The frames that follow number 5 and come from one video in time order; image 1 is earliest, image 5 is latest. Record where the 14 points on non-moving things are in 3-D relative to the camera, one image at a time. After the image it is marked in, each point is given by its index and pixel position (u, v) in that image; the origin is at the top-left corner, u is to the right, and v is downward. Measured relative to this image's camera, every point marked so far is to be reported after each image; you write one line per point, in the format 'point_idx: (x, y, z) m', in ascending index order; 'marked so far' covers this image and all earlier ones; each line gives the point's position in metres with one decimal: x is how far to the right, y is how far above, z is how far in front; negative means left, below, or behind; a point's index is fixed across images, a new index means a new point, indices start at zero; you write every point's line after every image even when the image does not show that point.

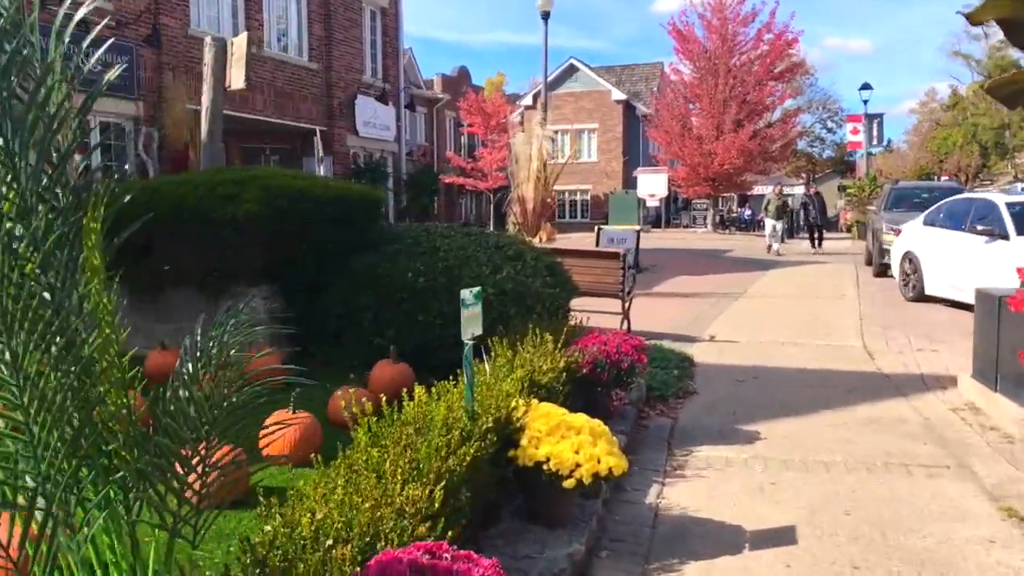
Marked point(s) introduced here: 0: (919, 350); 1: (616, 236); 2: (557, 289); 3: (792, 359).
0: (+3.8, -0.6, +9.5) m
1: (+1.9, +1.0, +18.3) m
2: (+0.3, 0.0, +7.6) m
3: (+2.5, -0.6, +9.0) m
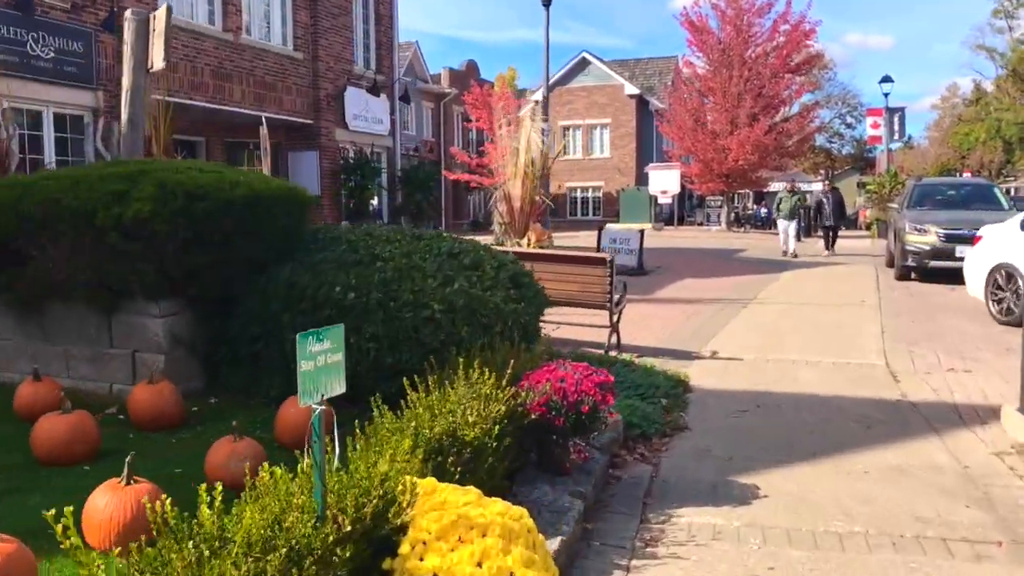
0: (+3.6, -0.7, +8.2) m
1: (+1.8, +0.9, +17.1) m
2: (+0.1, -0.1, +6.4) m
3: (+2.3, -0.7, +7.8) m
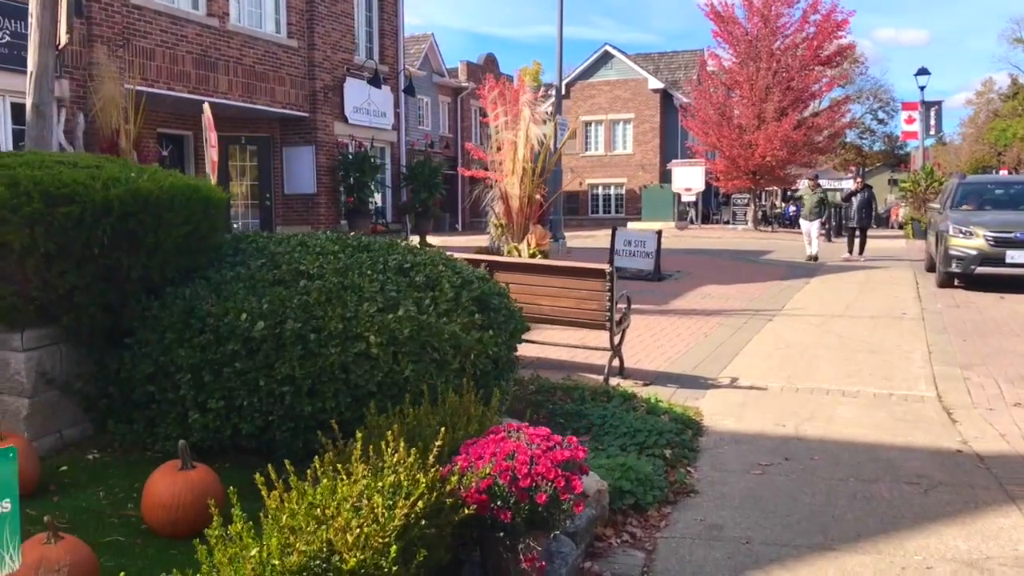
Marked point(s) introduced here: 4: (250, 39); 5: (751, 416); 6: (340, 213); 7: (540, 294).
0: (+3.5, -0.8, +6.8) m
1: (+1.9, +0.8, +15.7) m
2: (-0.1, -0.2, +5.1) m
3: (+2.1, -0.9, +6.5) m
4: (-4.3, +4.1, +16.4) m
5: (+1.6, -0.8, +6.6) m
6: (-3.3, +1.4, +18.8) m
7: (+0.2, -0.1, +7.5) m
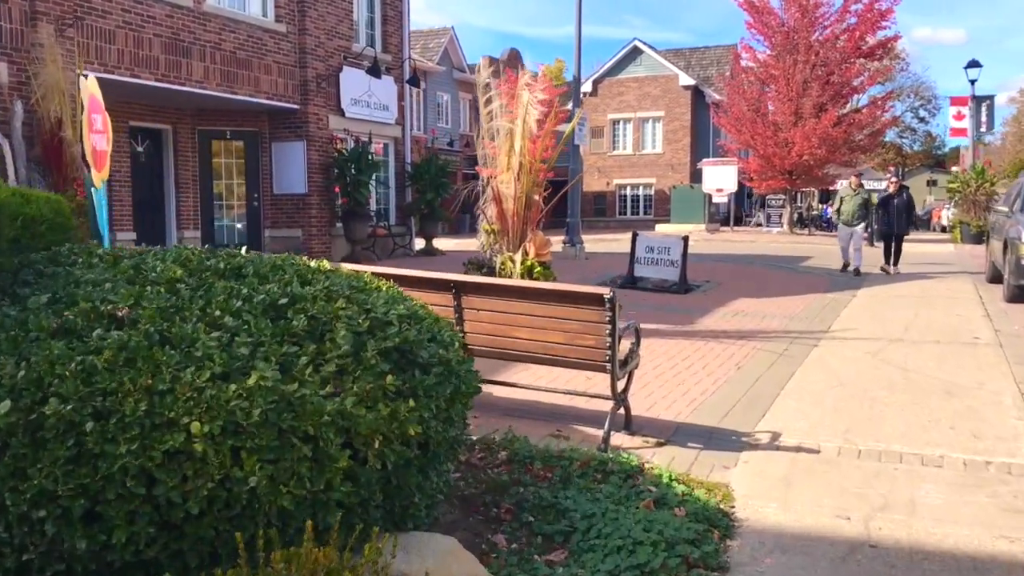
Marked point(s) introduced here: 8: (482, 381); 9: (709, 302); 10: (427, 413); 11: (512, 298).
0: (+3.3, -1.0, +5.0) m
1: (+2.0, +0.6, +13.9) m
2: (-0.4, -0.4, +3.4) m
3: (+1.9, -1.0, +4.7) m
4: (-4.2, +4.0, +14.8) m
5: (+1.4, -1.0, +4.8) m
6: (-3.1, +1.3, +17.1) m
7: (0.0, -0.2, +5.7) m
8: (-0.2, -0.6, +6.1) m
9: (+2.5, -0.2, +12.8) m
10: (-0.3, -0.4, +3.4) m
11: (0.0, -0.1, +5.7) m
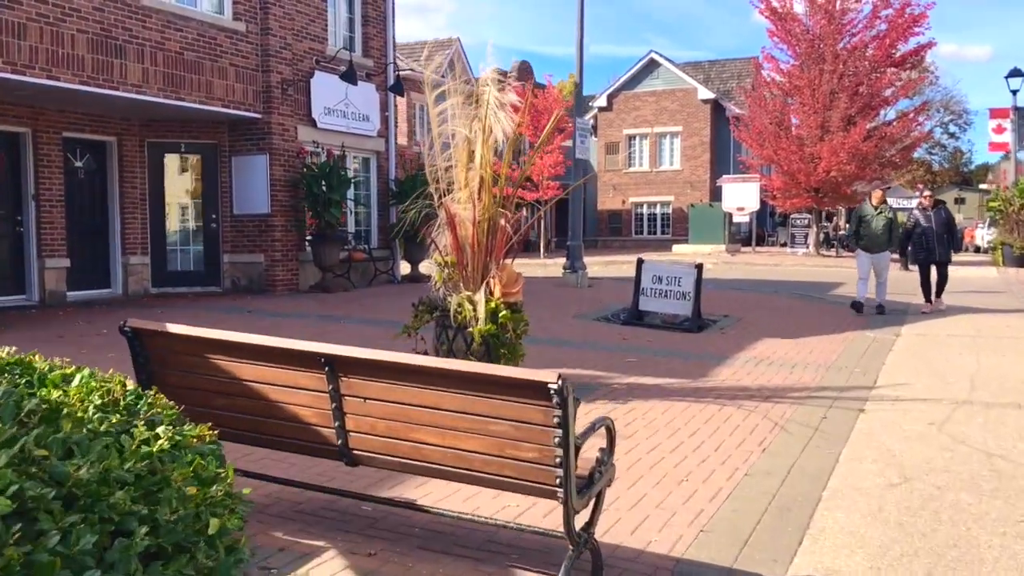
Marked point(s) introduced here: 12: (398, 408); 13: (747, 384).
0: (+2.9, -1.3, +2.9) m
1: (+1.8, +0.2, +11.9) m
2: (-0.8, -0.6, +1.4) m
3: (+1.5, -1.3, +2.6) m
4: (-4.4, +3.5, +13.0) m
5: (+1.0, -1.3, +2.7) m
6: (-3.2, +0.8, +15.2) m
7: (-0.3, -0.5, +3.7) m
8: (-0.5, -0.9, +4.1) m
9: (+2.3, -0.6, +10.7) m
10: (-0.7, -0.7, +1.4) m
11: (-0.4, -0.3, +3.7) m
12: (-0.4, -0.4, +3.8) m
13: (+1.9, -0.8, +8.3) m
